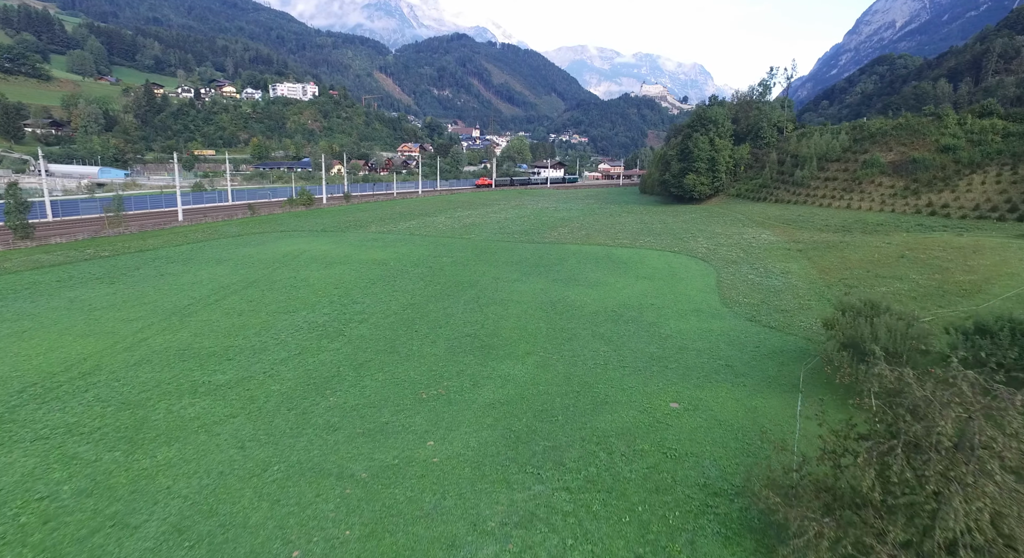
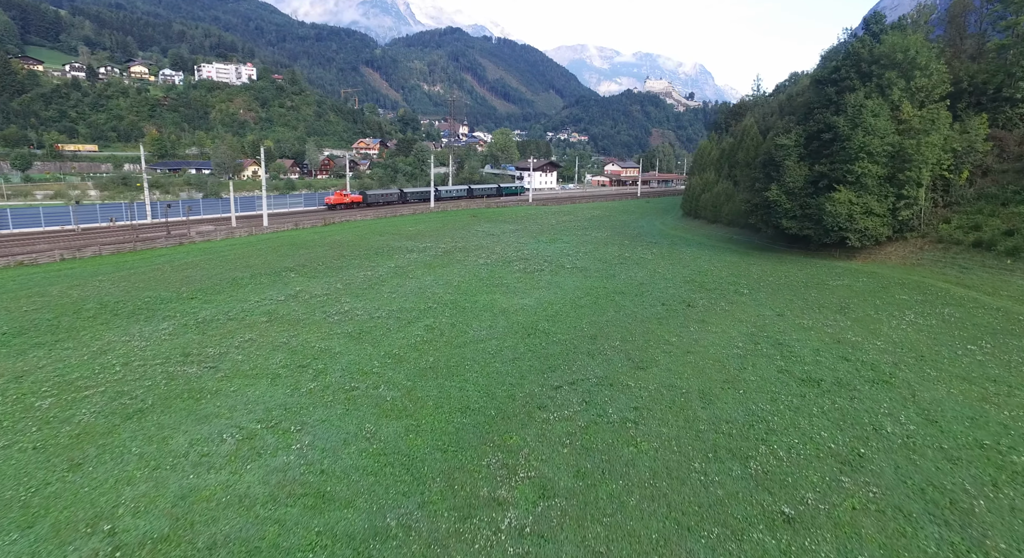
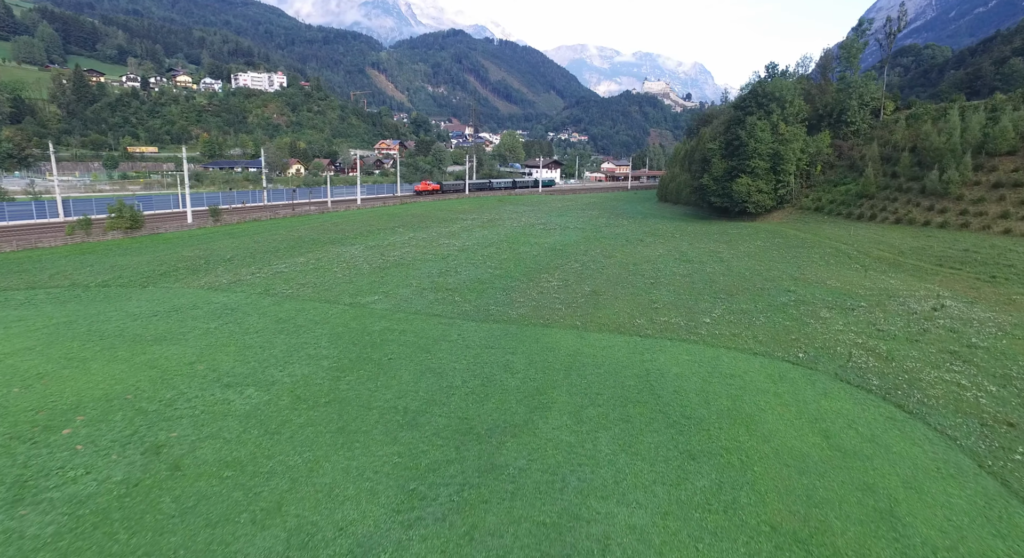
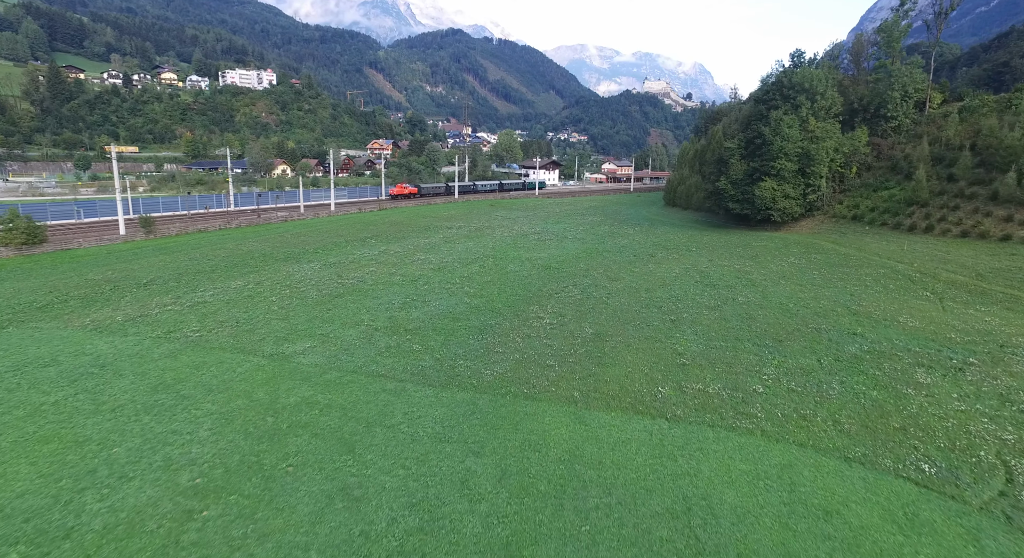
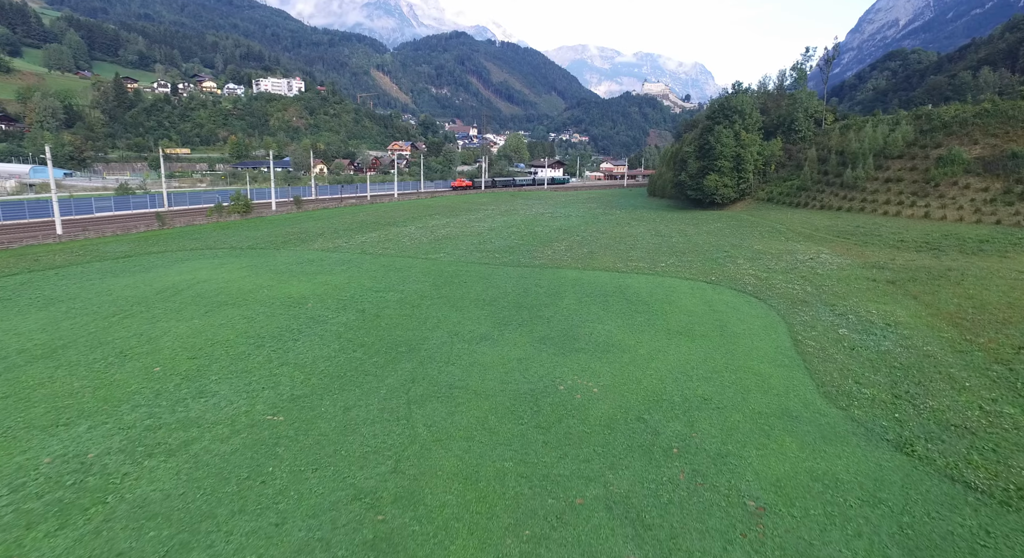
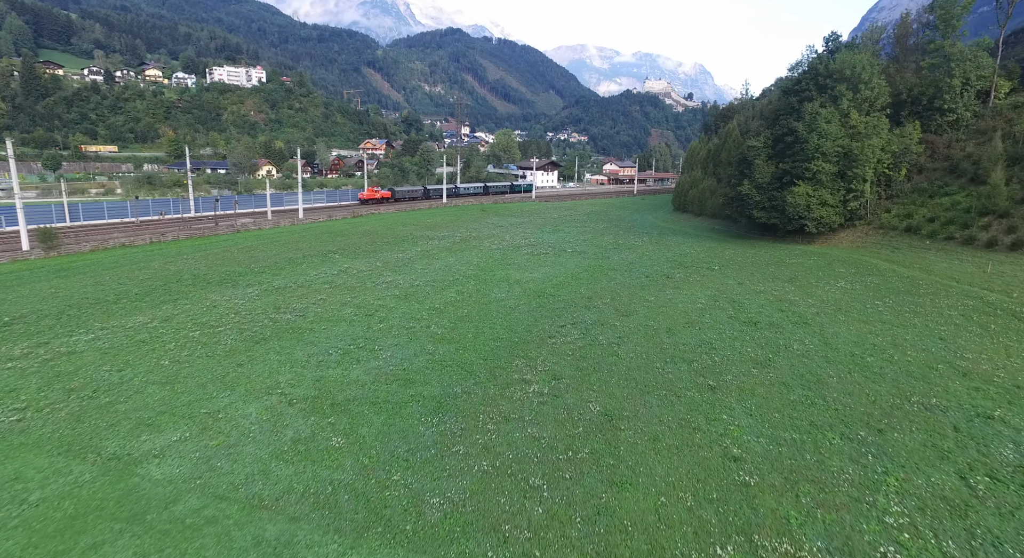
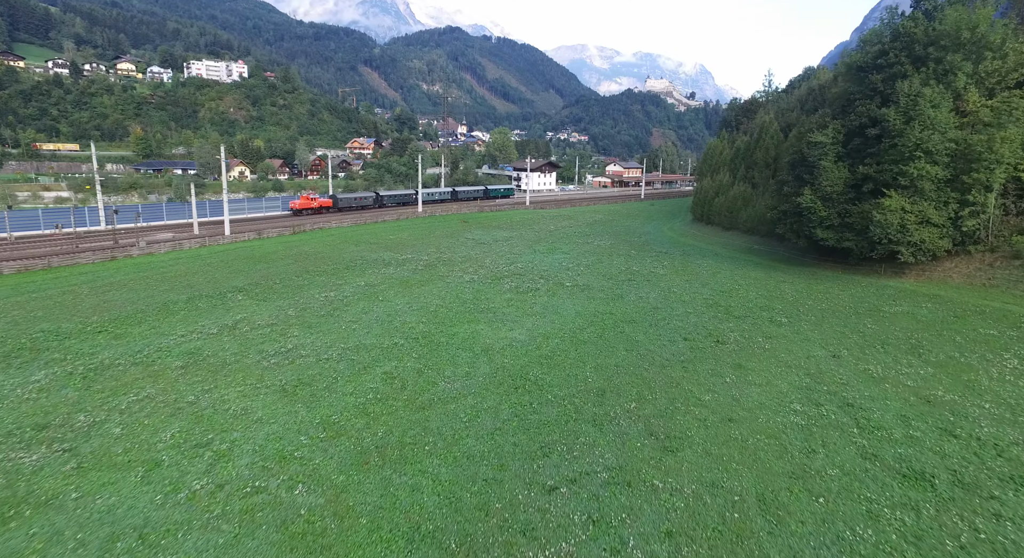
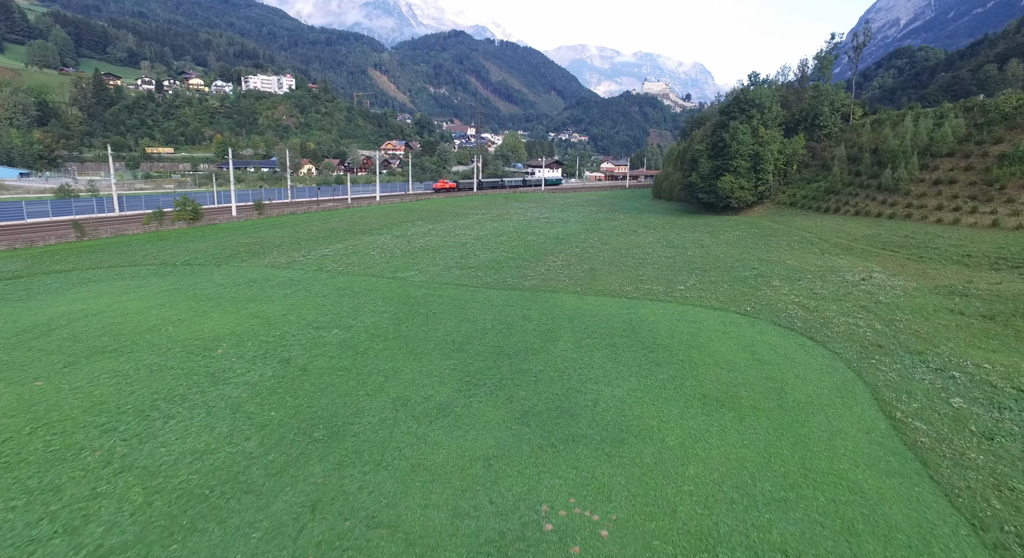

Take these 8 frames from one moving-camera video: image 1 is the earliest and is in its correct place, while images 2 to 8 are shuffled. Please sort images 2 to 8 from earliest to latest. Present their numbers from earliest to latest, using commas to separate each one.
5, 8, 3, 4, 6, 2, 7
